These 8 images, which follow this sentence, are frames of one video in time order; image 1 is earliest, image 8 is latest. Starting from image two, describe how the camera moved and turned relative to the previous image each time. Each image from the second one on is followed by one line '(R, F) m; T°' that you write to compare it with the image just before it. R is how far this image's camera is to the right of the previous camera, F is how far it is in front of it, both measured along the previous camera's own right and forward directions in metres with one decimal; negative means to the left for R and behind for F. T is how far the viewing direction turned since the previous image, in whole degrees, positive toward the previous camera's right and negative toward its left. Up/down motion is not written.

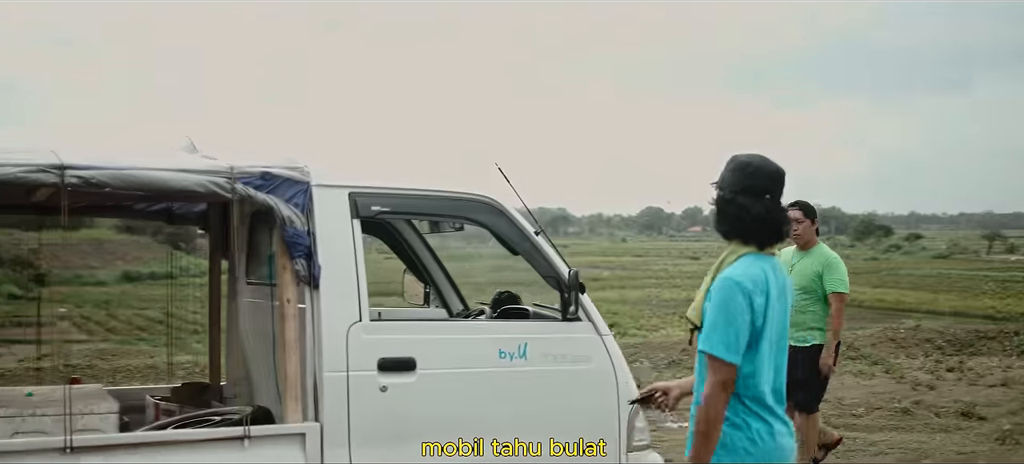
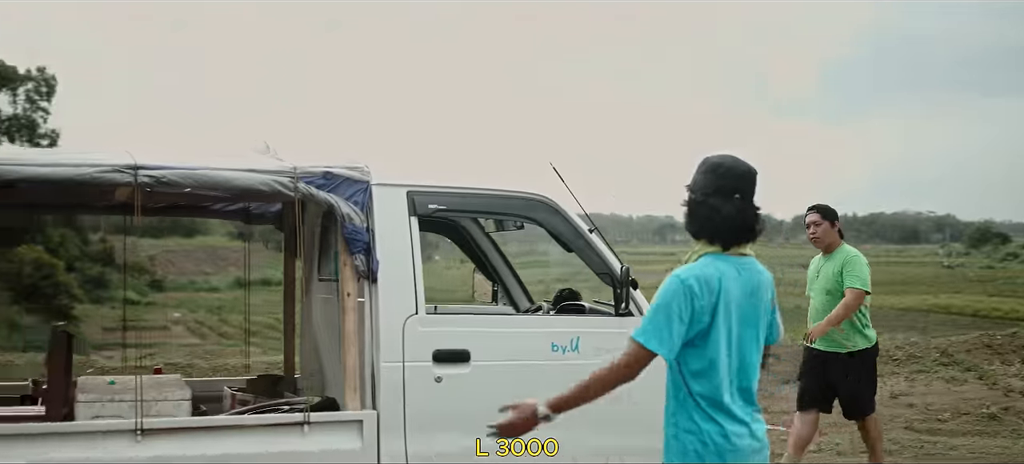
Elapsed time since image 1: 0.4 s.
(+0.2, -0.1) m; -6°
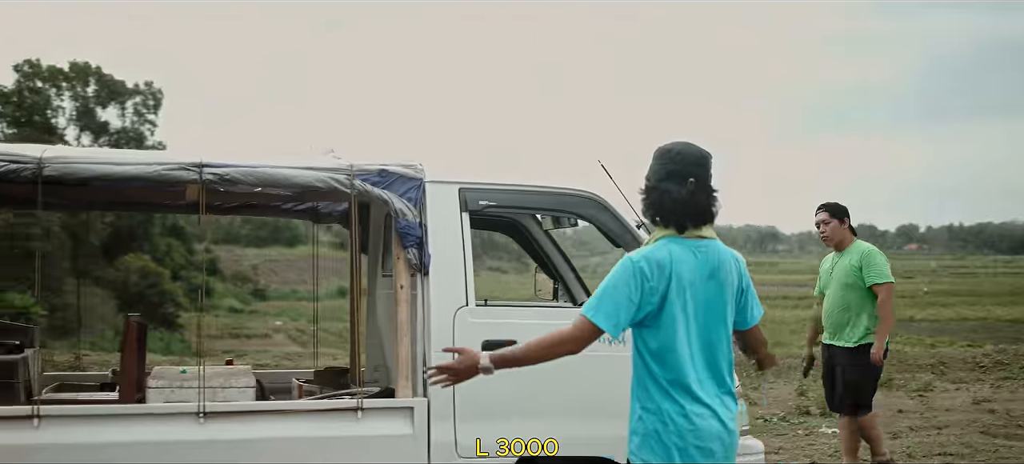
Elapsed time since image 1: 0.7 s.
(+0.2, -0.1) m; -5°
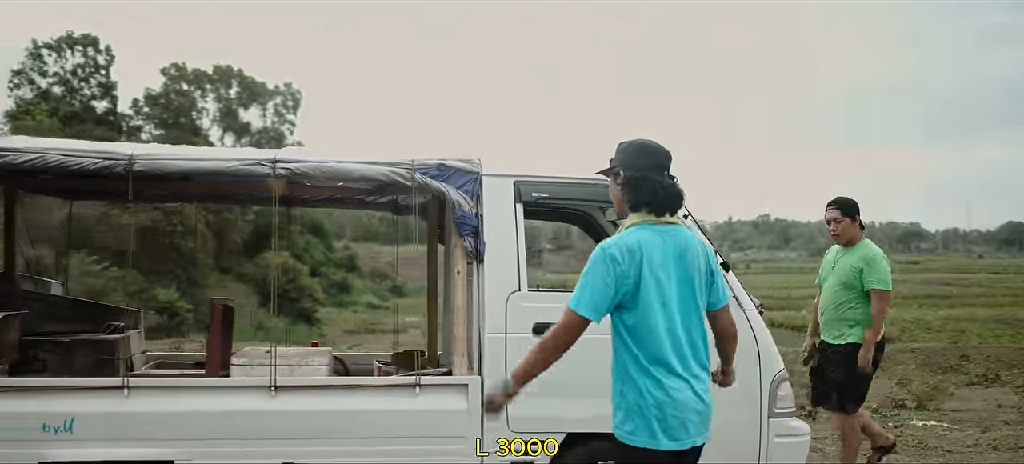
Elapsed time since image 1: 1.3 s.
(+0.3, -0.2) m; -7°
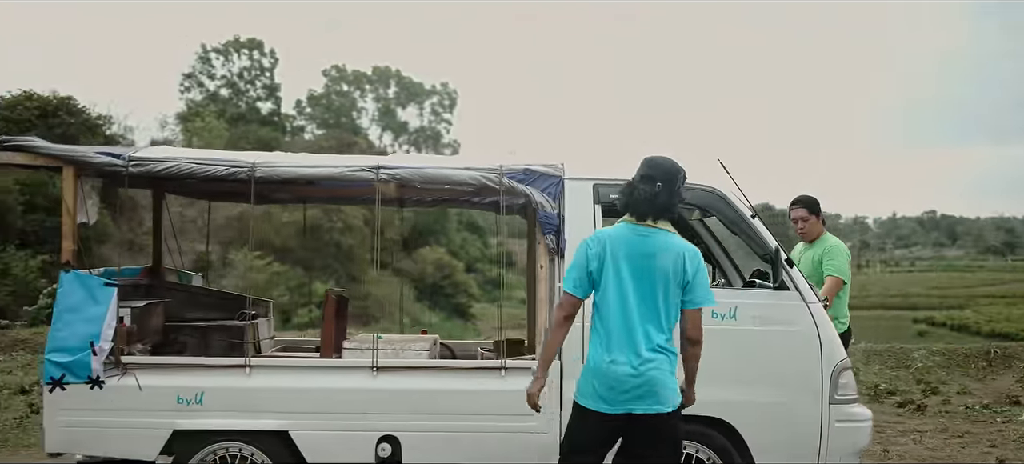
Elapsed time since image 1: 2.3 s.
(+0.3, -0.3) m; -9°
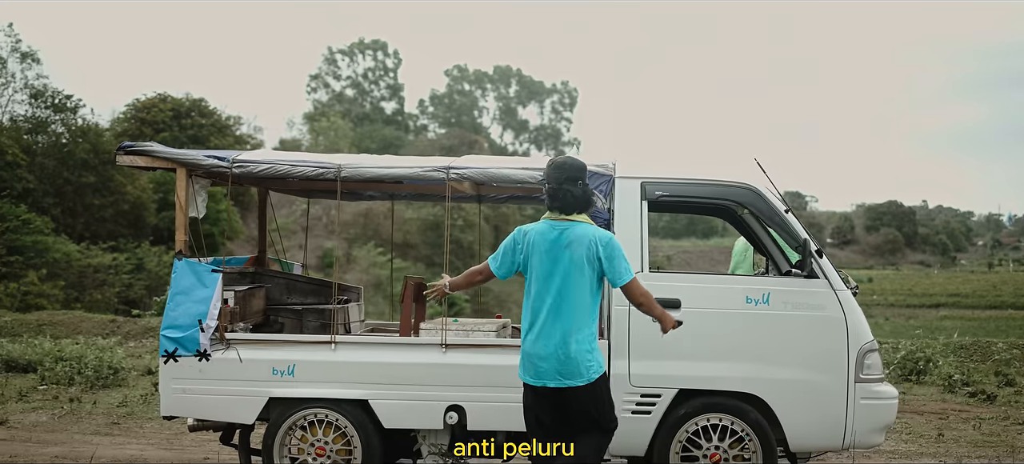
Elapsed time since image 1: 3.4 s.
(+0.3, -0.5) m; -7°
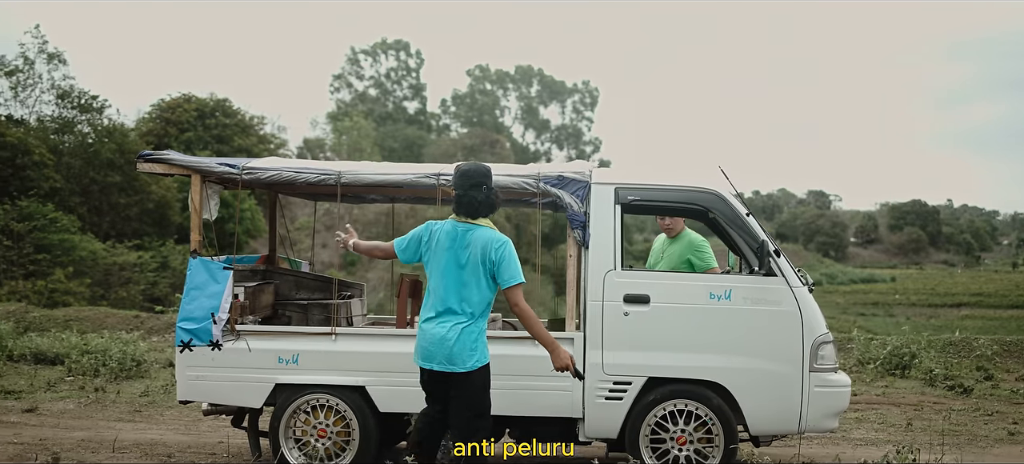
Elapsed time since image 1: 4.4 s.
(+0.2, -0.4) m; -1°
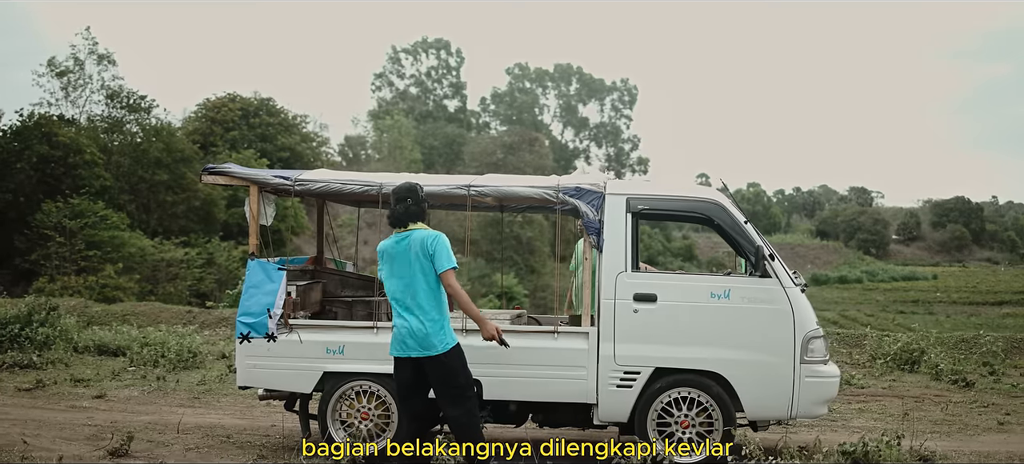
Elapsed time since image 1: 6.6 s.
(+0.1, -0.6) m; -3°
